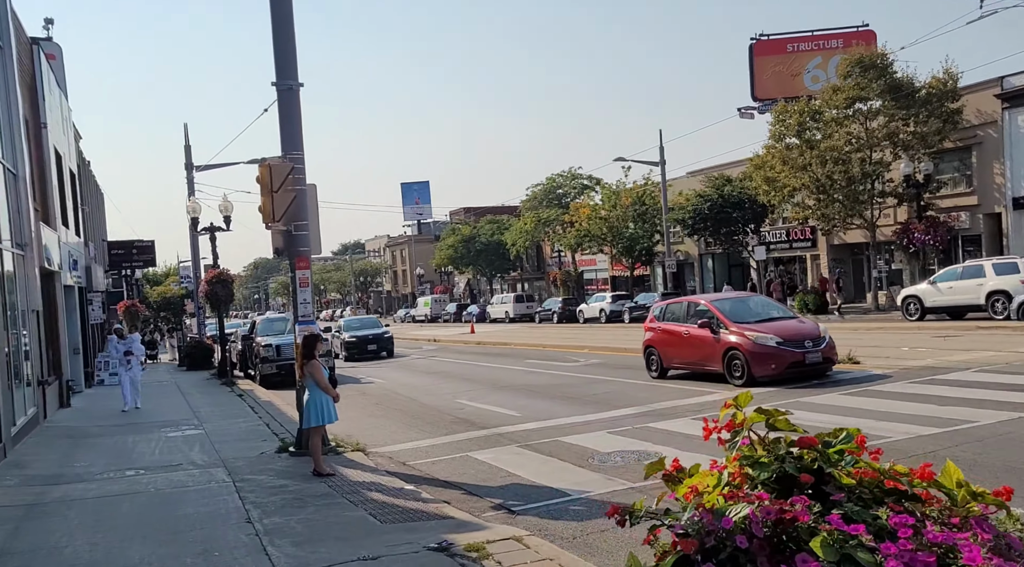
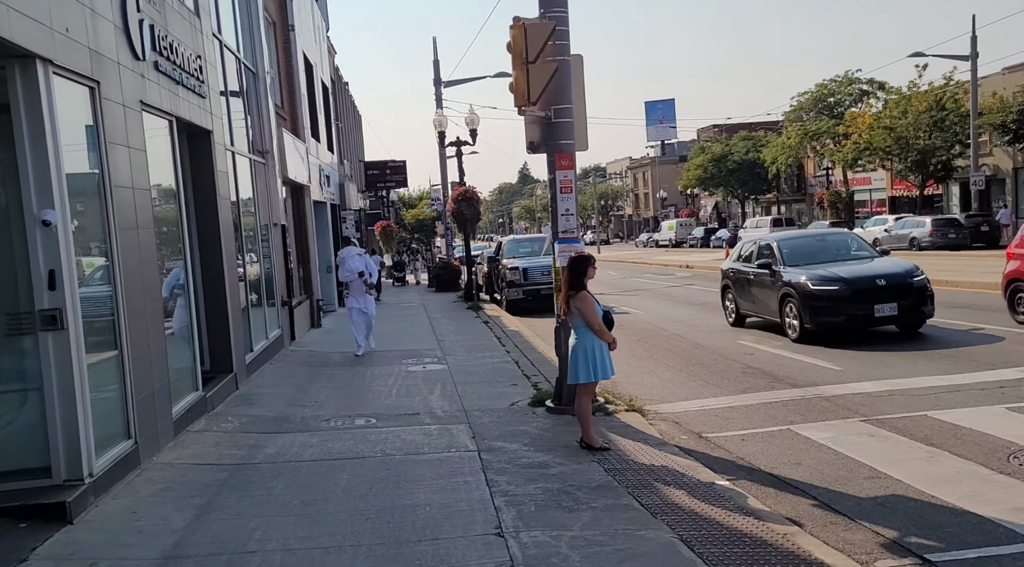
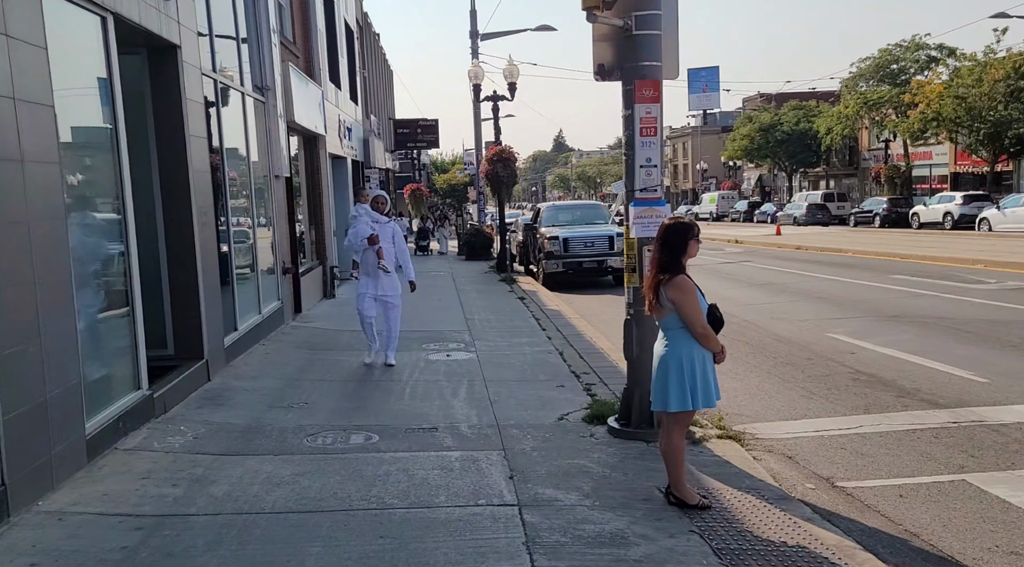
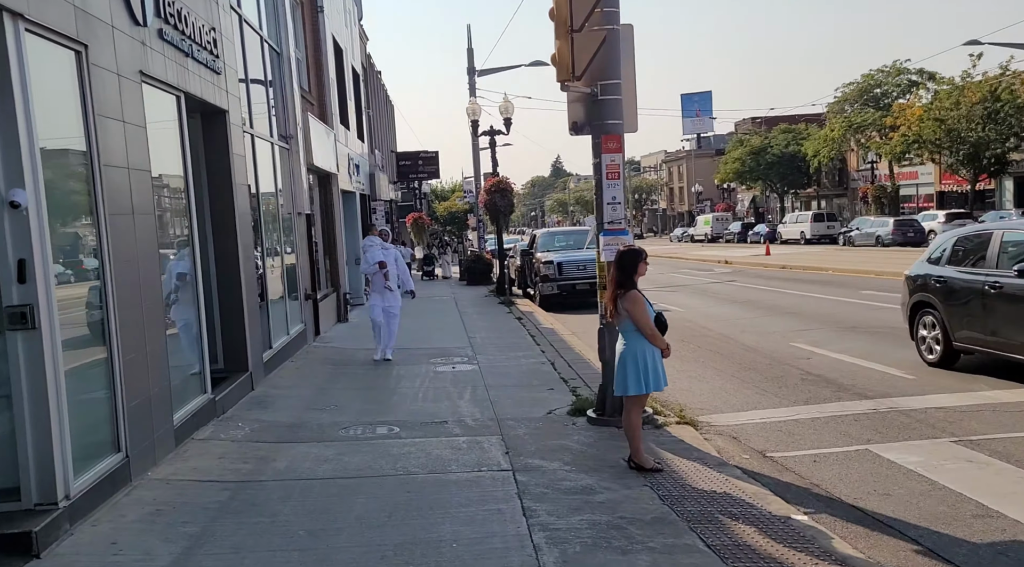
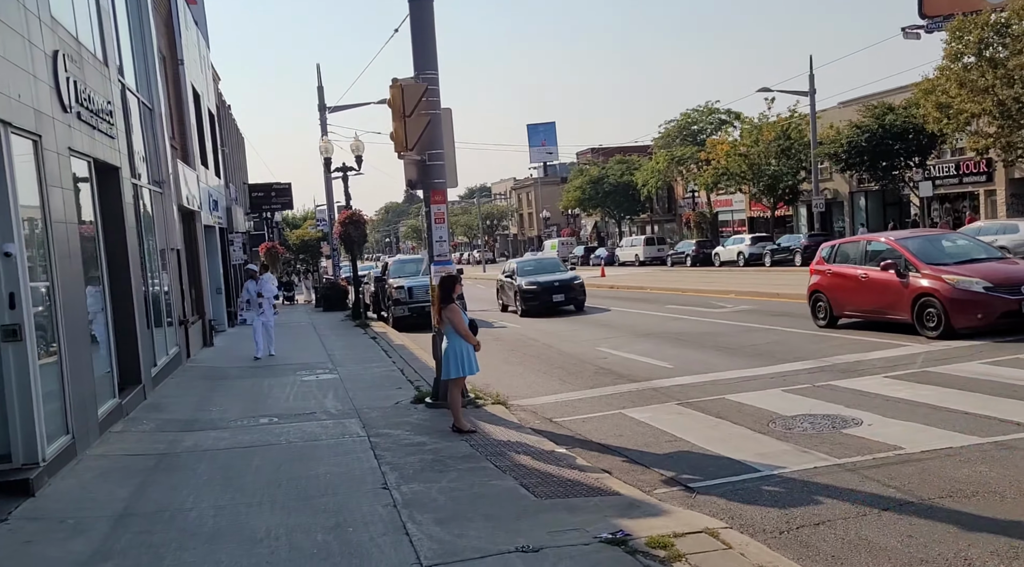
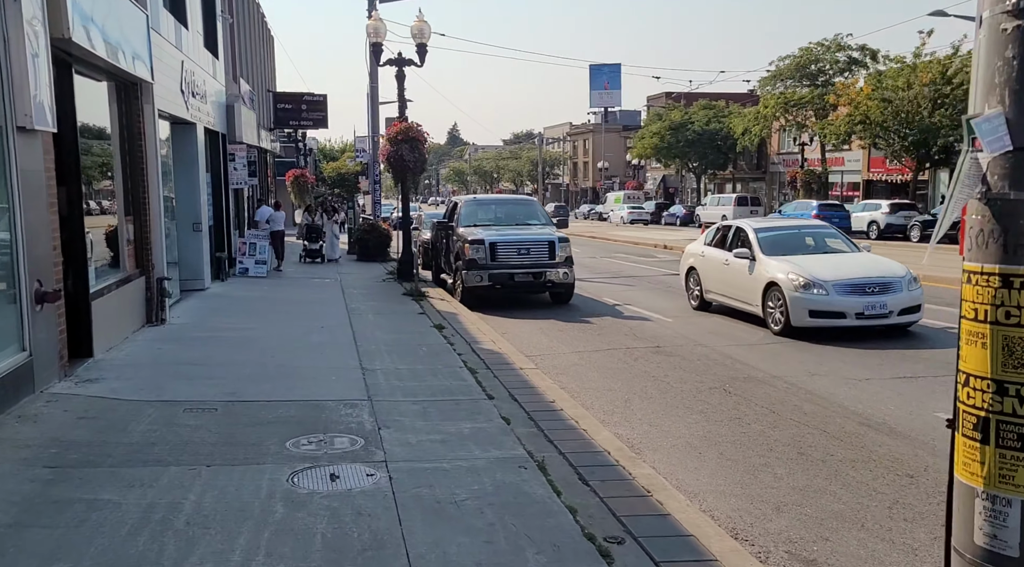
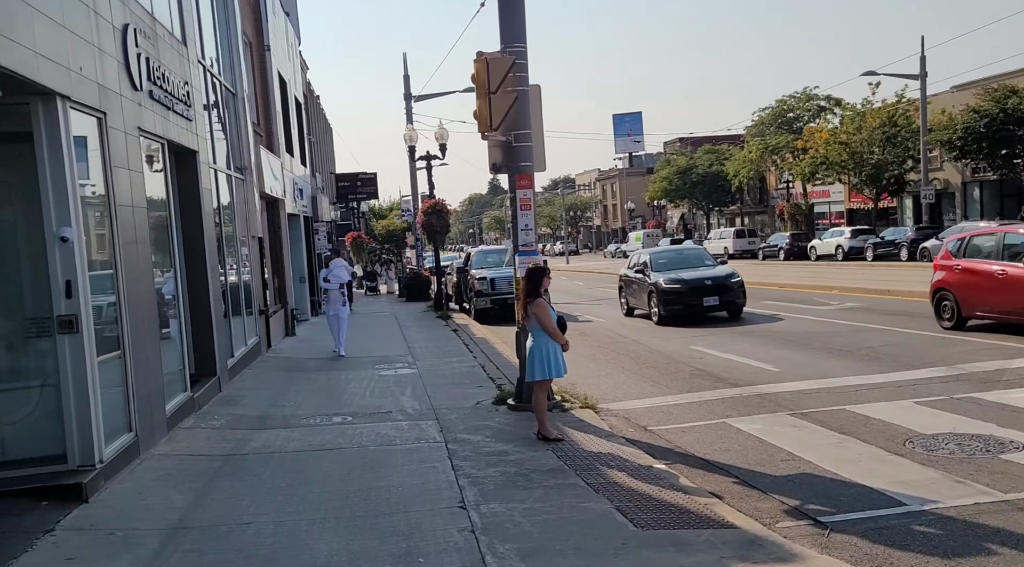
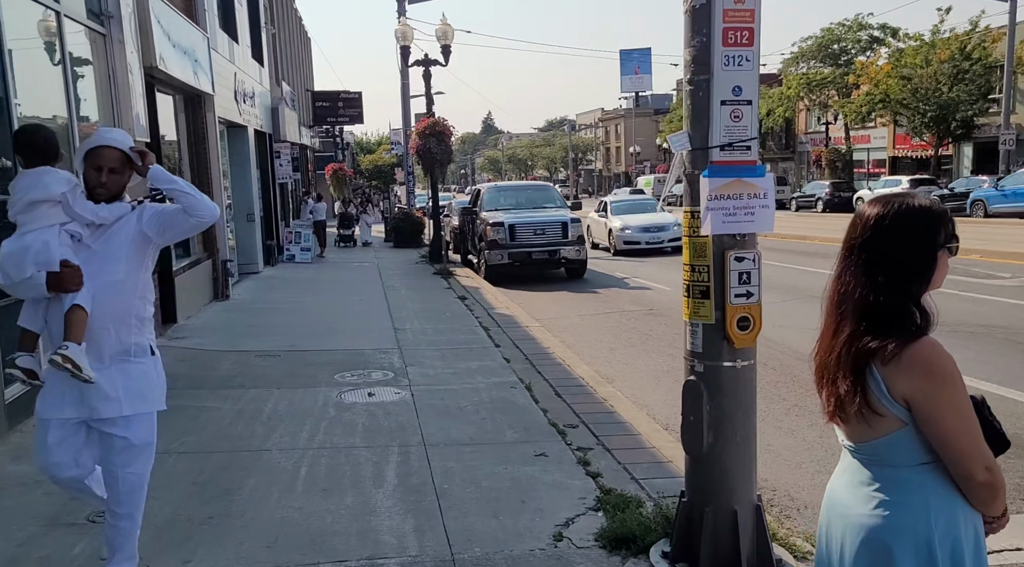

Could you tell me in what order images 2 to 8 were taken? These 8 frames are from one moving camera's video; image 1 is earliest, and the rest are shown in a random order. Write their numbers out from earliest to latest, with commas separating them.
5, 7, 2, 4, 3, 8, 6
